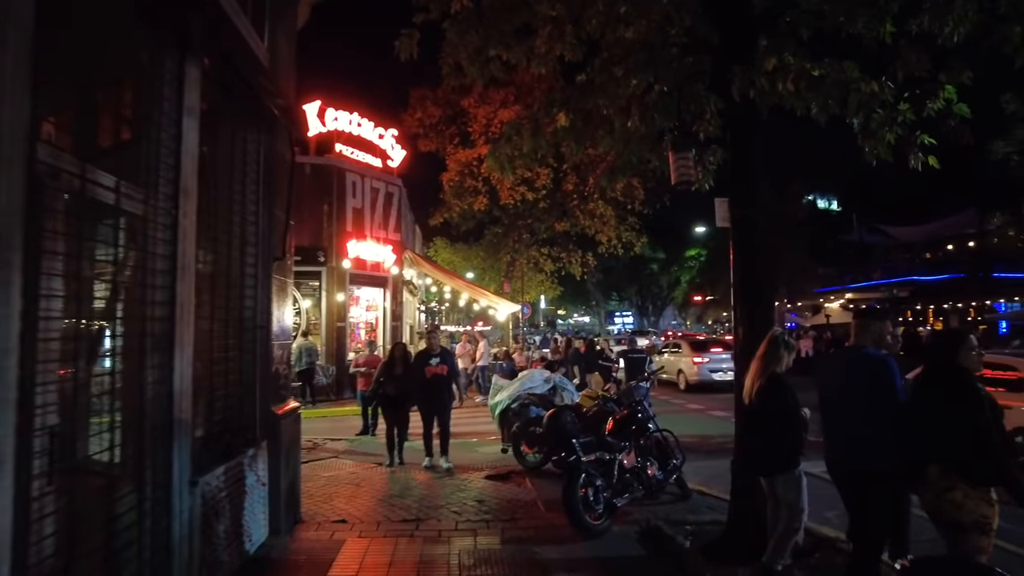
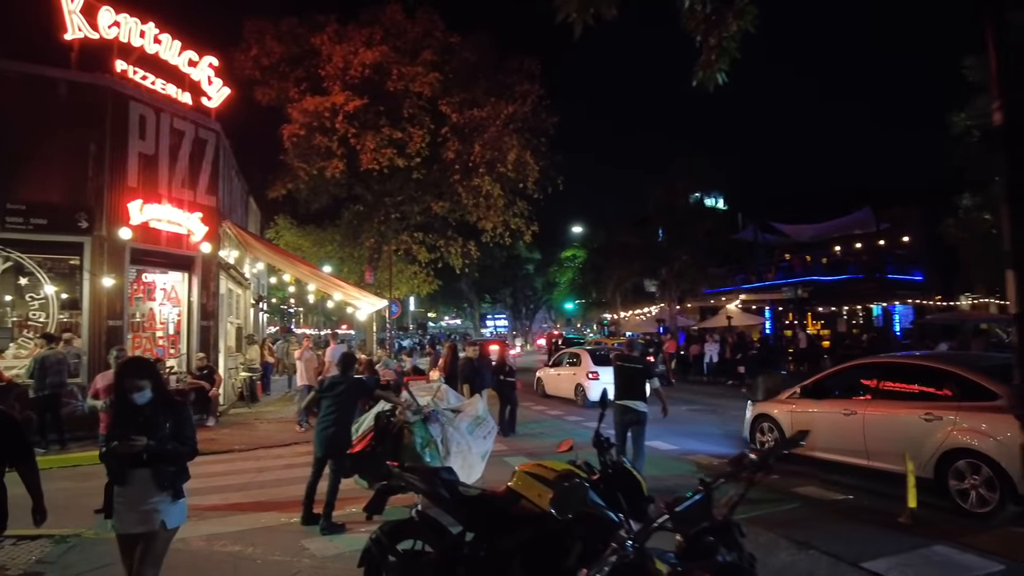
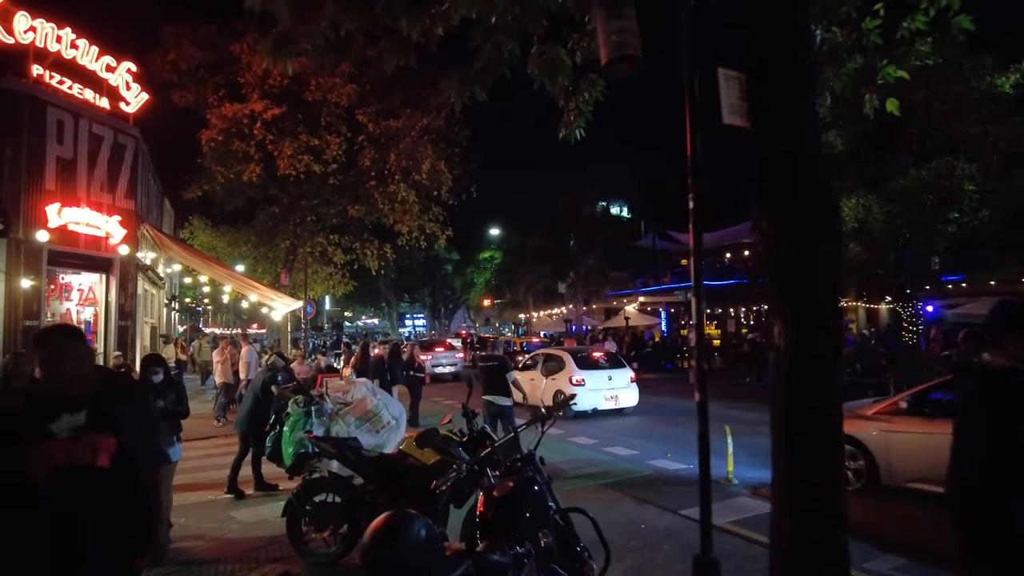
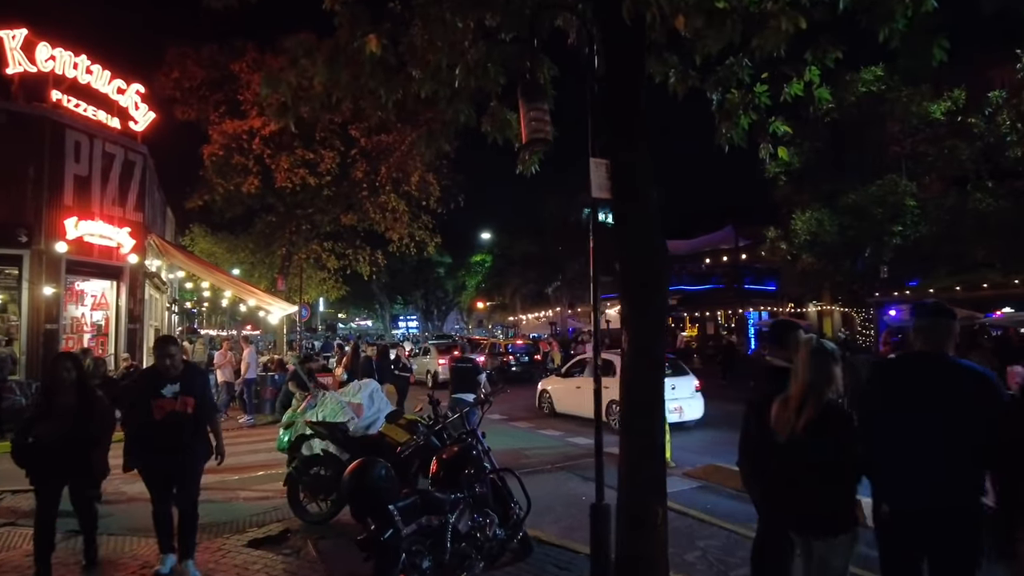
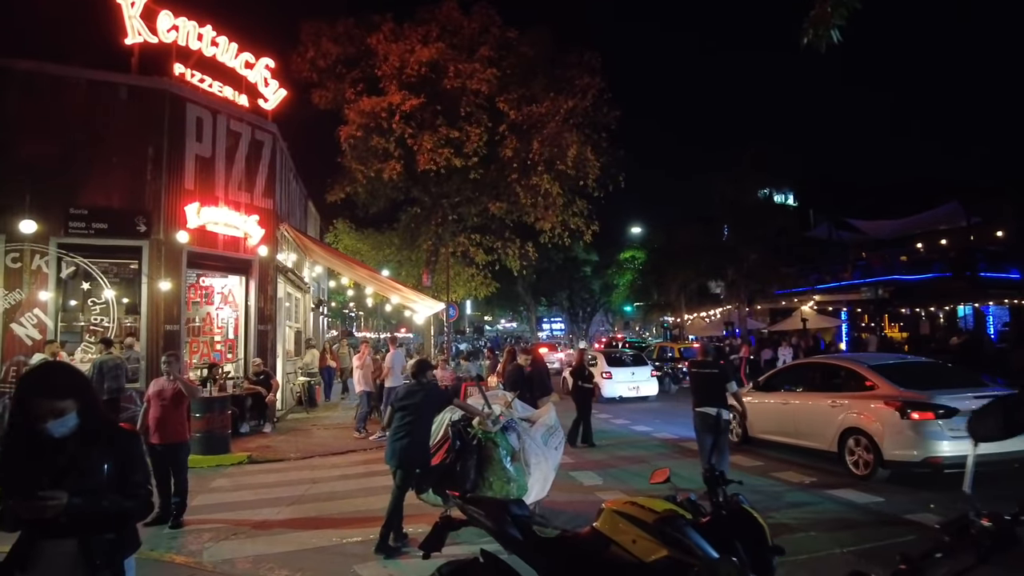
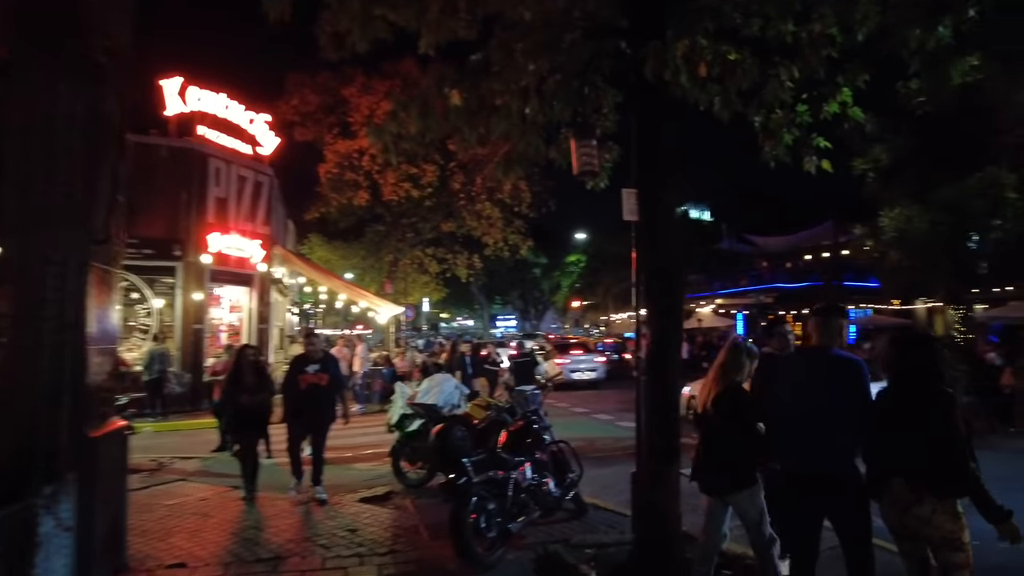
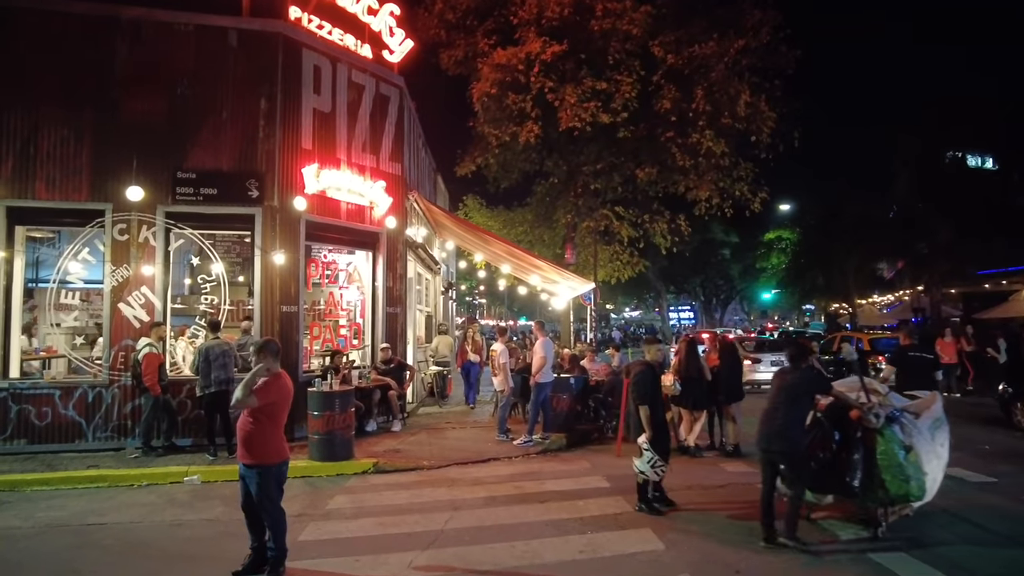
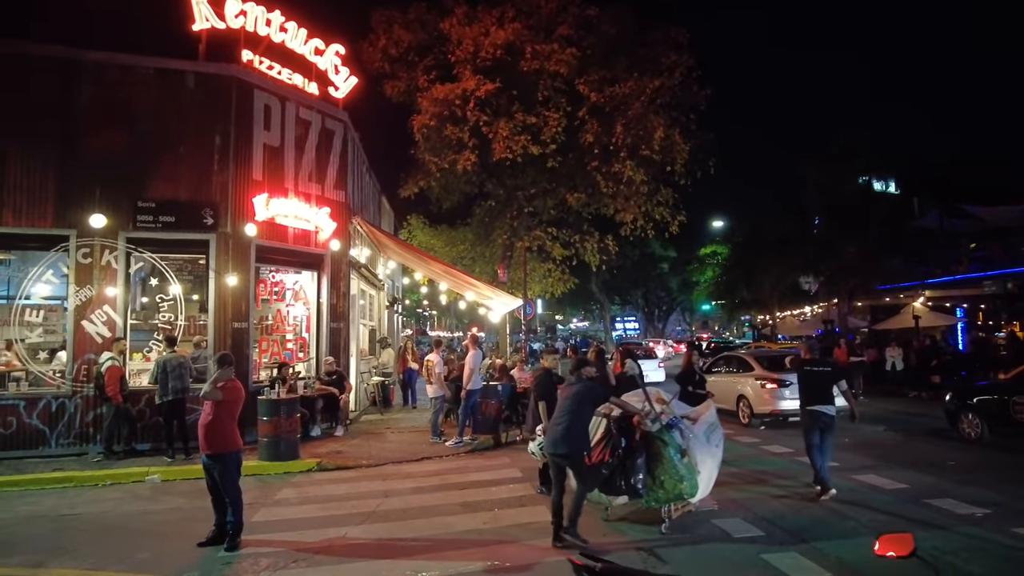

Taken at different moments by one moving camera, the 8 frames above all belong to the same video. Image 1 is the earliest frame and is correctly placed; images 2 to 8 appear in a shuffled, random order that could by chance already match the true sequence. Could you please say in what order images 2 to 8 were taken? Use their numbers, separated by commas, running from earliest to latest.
6, 4, 3, 2, 5, 8, 7
